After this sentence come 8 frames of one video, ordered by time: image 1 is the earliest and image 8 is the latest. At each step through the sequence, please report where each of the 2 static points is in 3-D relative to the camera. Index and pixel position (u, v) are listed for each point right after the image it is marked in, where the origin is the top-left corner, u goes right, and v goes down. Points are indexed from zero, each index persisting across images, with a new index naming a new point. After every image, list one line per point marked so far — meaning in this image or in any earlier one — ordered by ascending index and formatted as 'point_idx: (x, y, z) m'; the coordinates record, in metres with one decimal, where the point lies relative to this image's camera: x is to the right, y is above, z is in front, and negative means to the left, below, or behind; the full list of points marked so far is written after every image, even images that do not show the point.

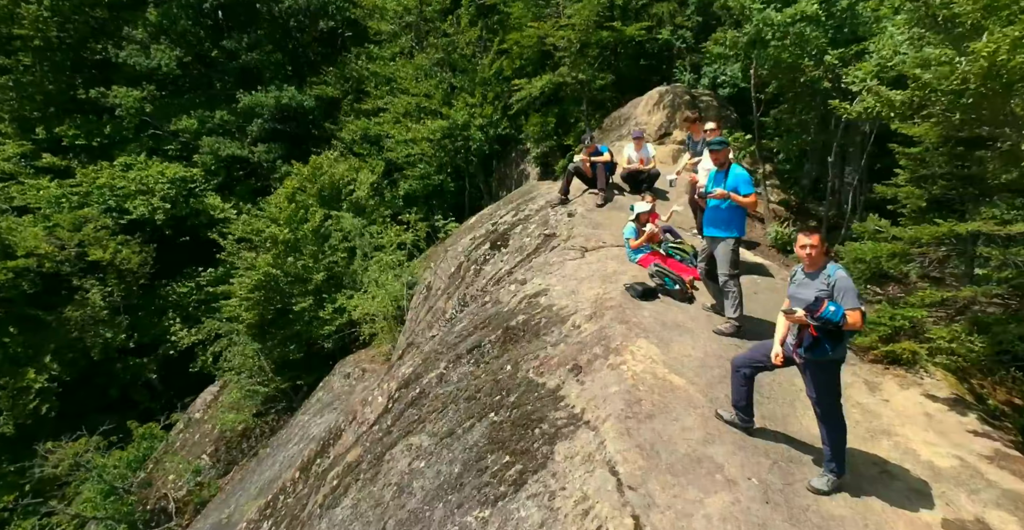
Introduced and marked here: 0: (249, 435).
0: (-6.5, -4.1, +13.9) m
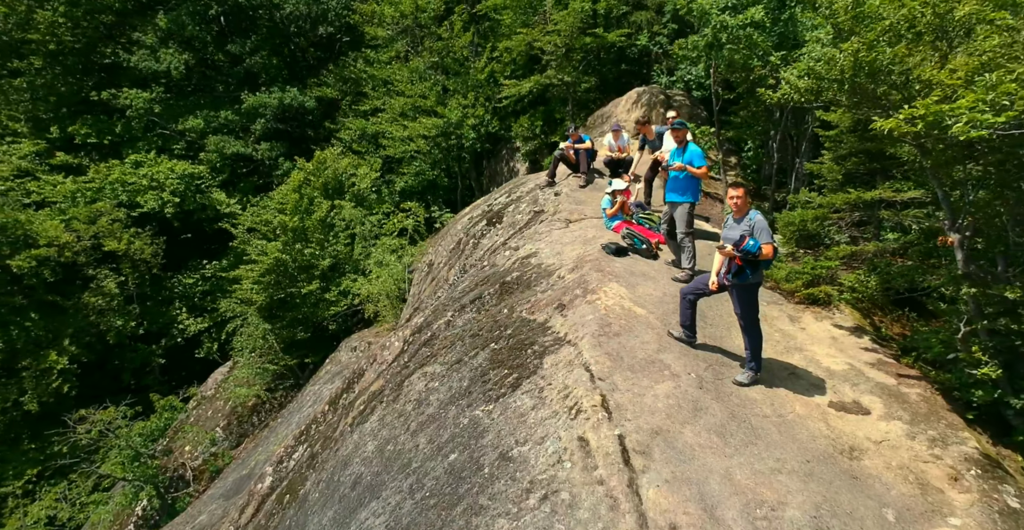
0: (-6.7, -3.8, +15.0) m
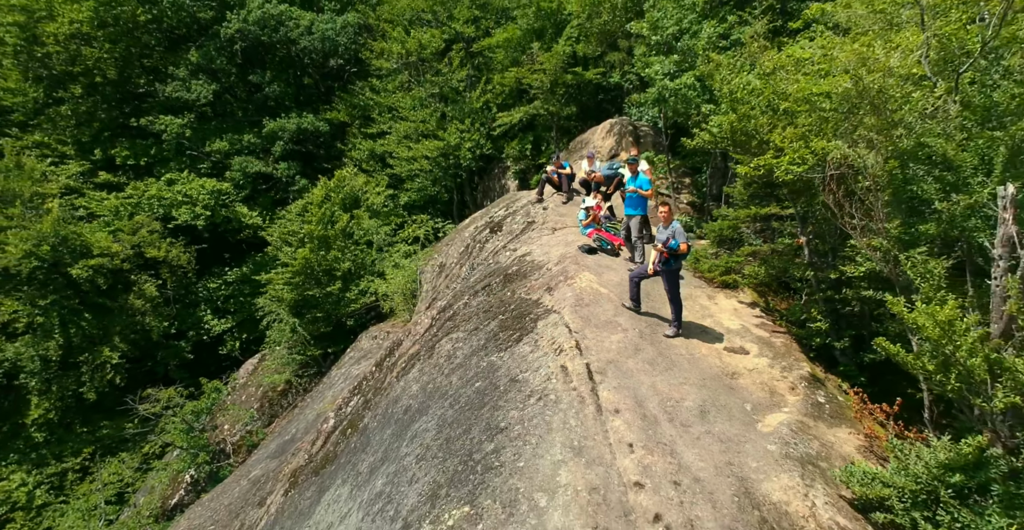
0: (-6.9, -3.9, +17.4) m
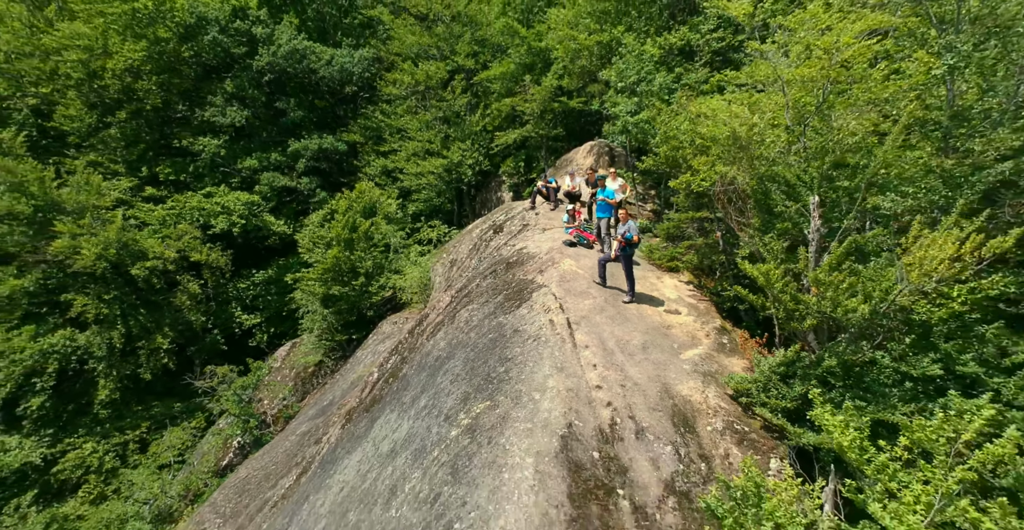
0: (-7.0, -3.9, +20.5) m
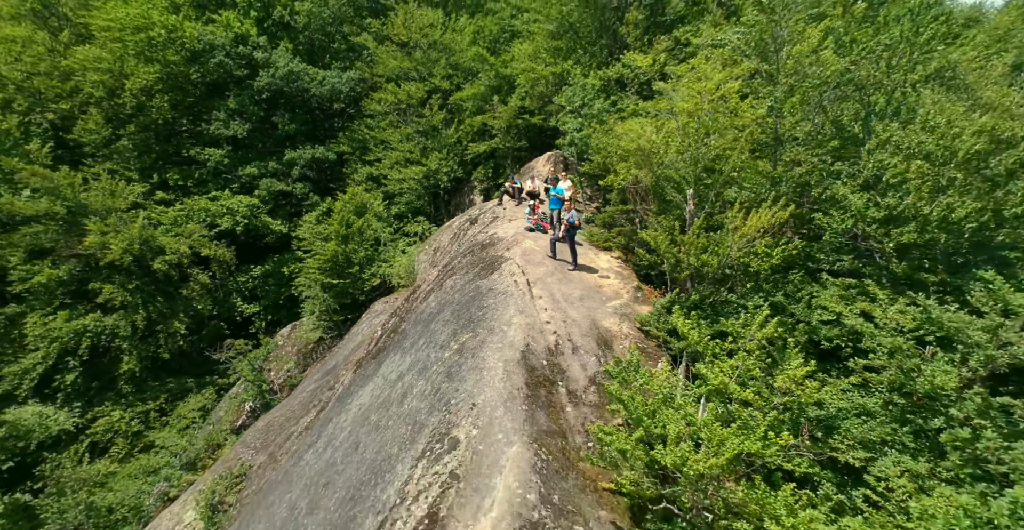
0: (-8.2, -3.5, +24.0) m
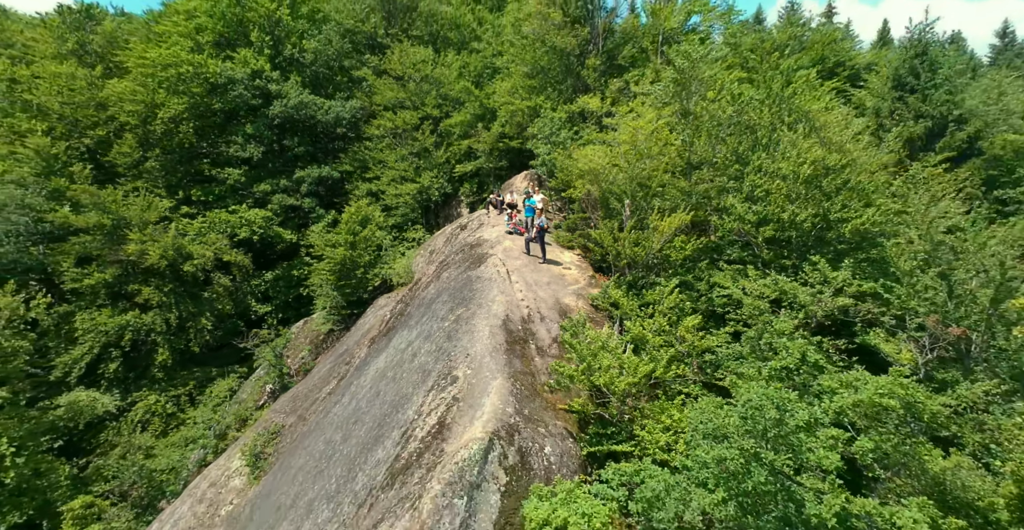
0: (-9.1, -3.6, +27.9) m
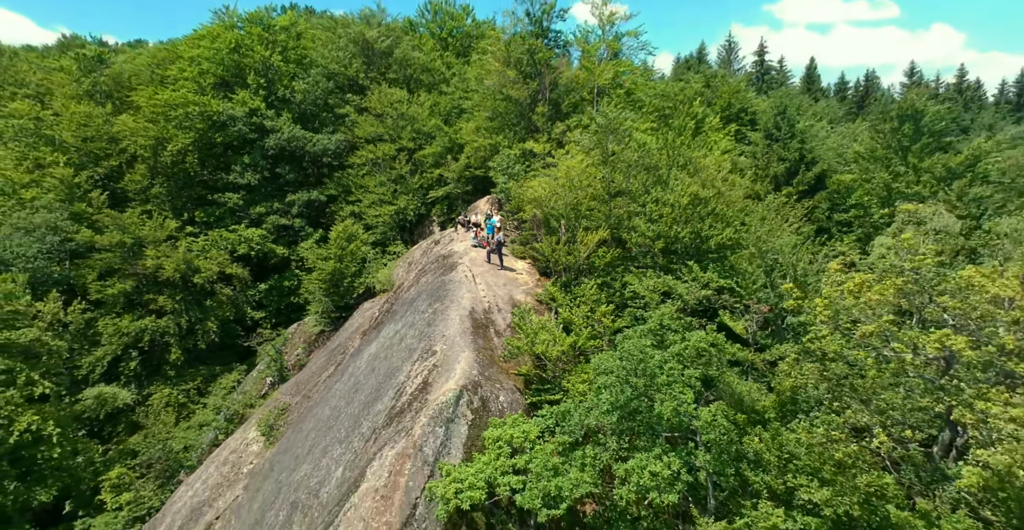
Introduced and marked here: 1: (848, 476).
0: (-11.1, -4.3, +32.6) m
1: (+7.8, -4.9, +13.1) m
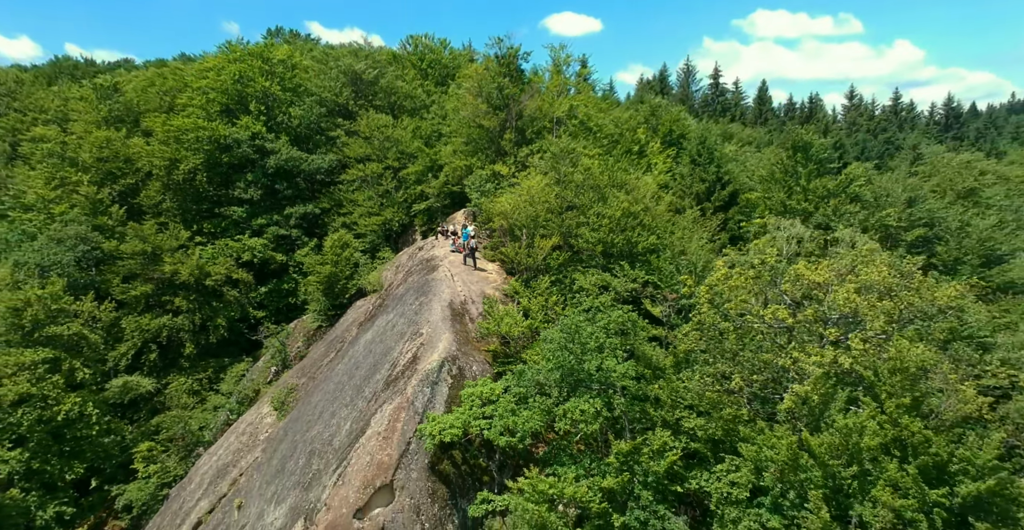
0: (-12.9, -4.6, +37.3) m
1: (+6.8, -4.7, +18.6) m
